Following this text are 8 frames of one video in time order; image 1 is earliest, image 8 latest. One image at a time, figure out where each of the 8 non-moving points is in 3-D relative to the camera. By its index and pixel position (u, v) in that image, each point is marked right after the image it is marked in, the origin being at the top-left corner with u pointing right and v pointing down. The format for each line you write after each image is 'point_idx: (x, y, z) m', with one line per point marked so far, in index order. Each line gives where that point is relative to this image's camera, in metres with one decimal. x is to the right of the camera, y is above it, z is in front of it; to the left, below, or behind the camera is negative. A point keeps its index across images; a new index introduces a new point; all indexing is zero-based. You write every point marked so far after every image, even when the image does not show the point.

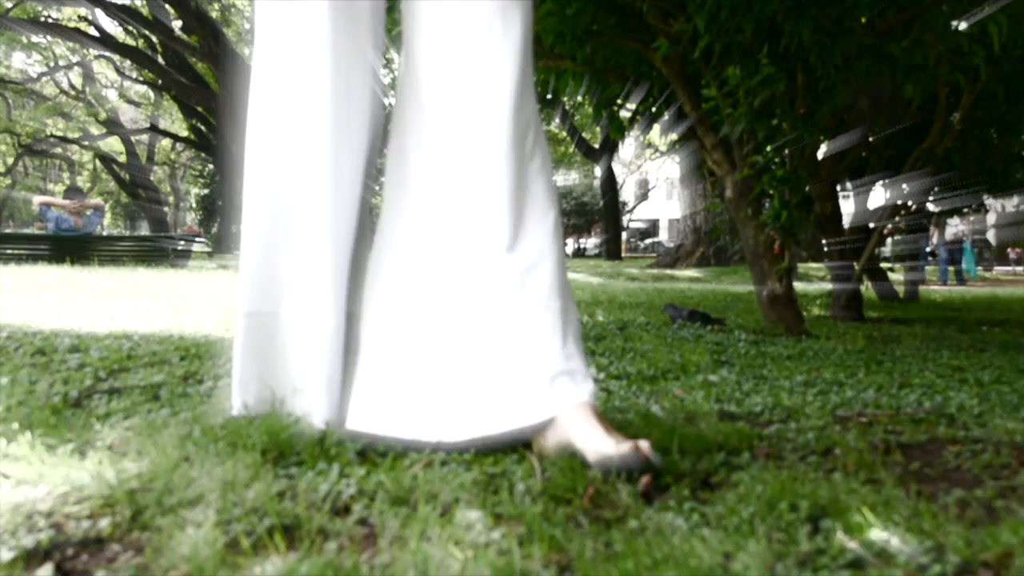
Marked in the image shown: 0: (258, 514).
0: (-1.2, -1.1, +2.2) m
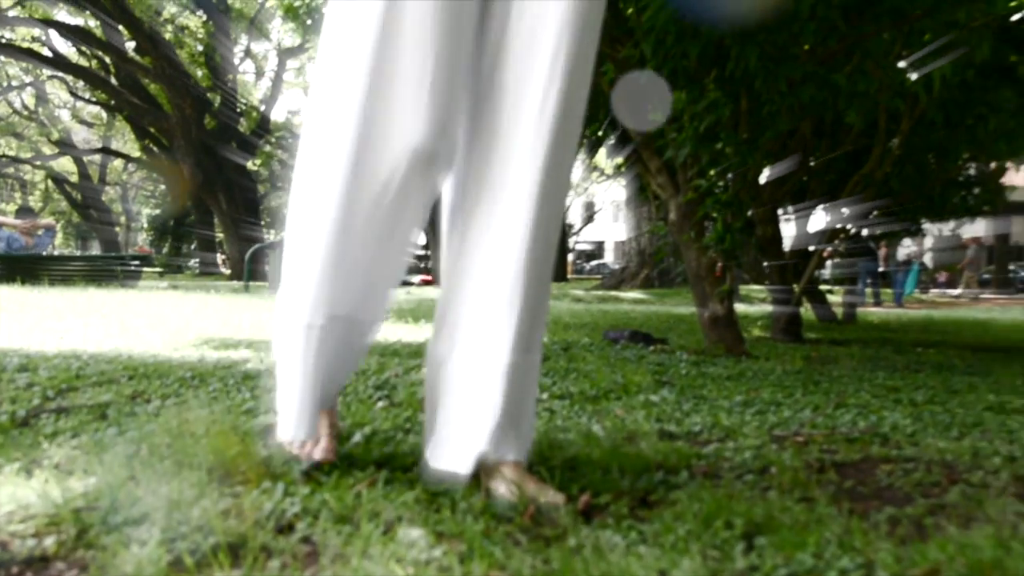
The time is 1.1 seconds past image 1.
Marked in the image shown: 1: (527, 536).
0: (-1.5, -1.2, +2.2) m
1: (0.0, -1.3, +2.4) m
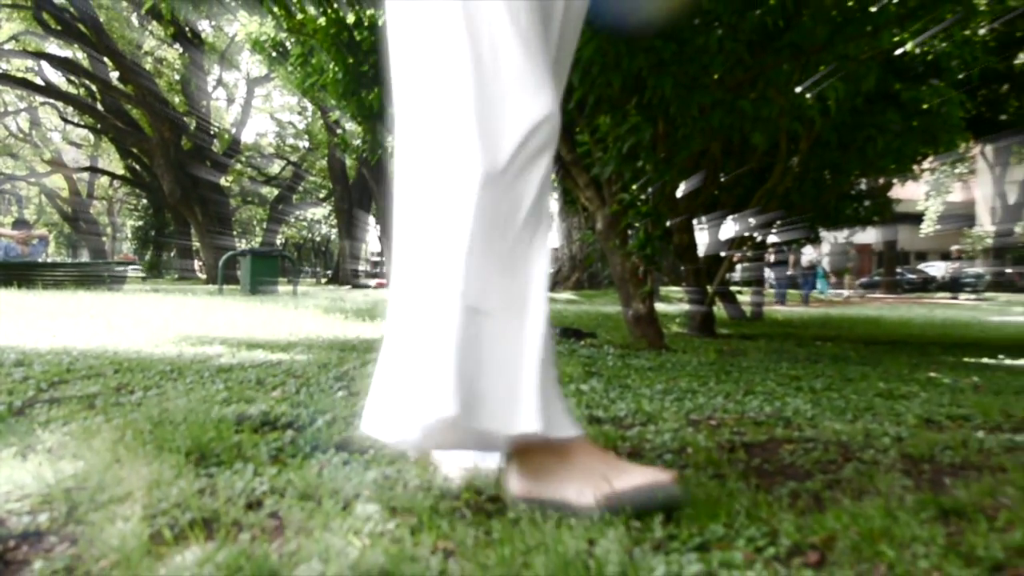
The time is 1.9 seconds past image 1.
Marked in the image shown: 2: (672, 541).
0: (-1.9, -1.2, +2.5) m
1: (-0.3, -1.3, +2.6) m
2: (+0.9, -1.4, +2.4) m
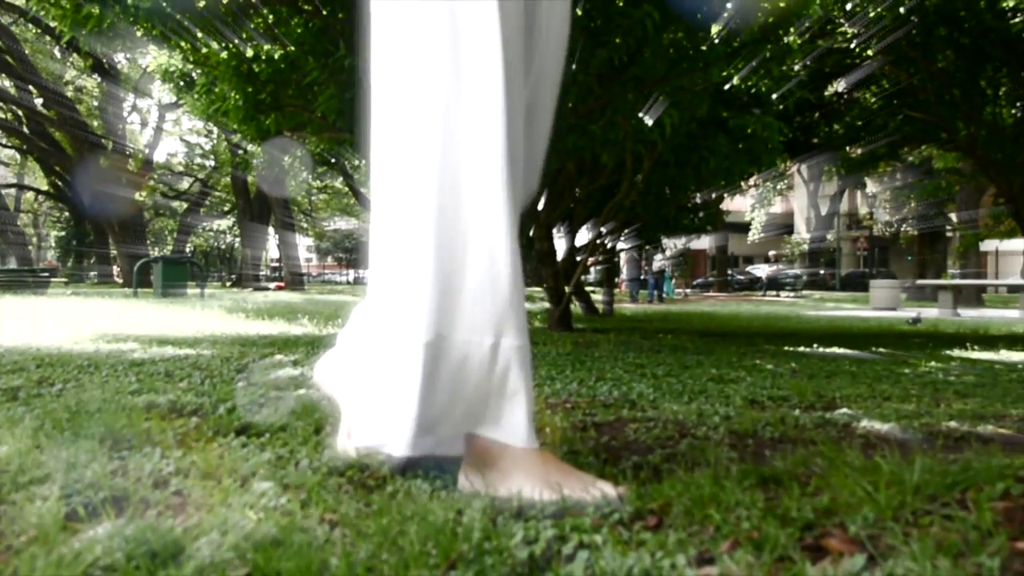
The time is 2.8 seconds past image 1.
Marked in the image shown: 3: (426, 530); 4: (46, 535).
0: (-2.7, -1.3, +2.8) m
1: (-1.1, -1.3, +3.0) m
2: (+0.1, -1.4, +2.8) m
3: (-0.5, -1.4, +2.6) m
4: (-2.6, -1.4, +2.4) m
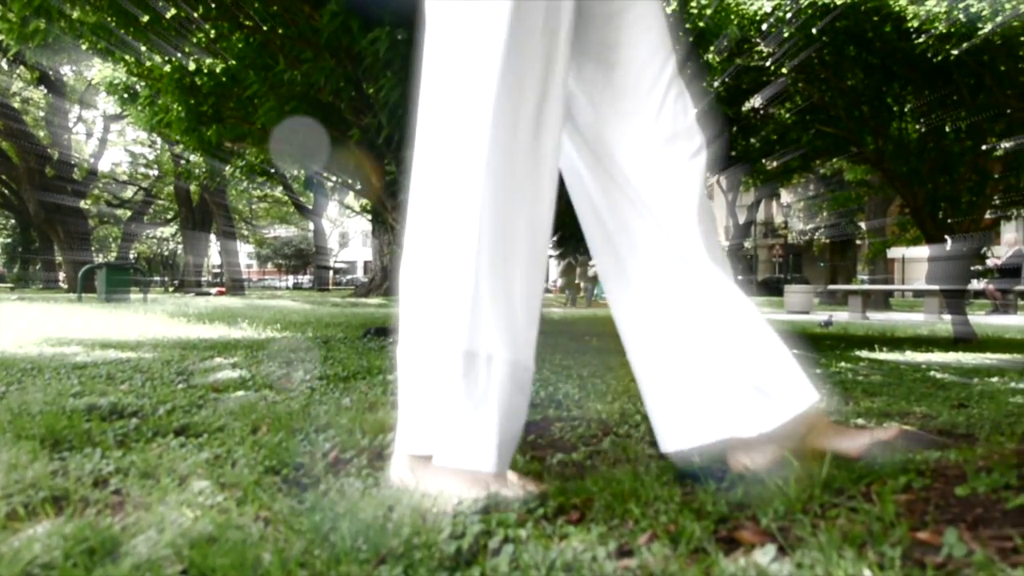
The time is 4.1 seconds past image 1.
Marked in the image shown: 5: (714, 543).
0: (-3.1, -1.3, +2.8) m
1: (-1.6, -1.4, +3.1) m
2: (-0.3, -1.5, +2.9) m
3: (-0.9, -1.5, +2.7) m
4: (-3.1, -1.4, +2.5) m
5: (+1.3, -1.6, +2.7) m
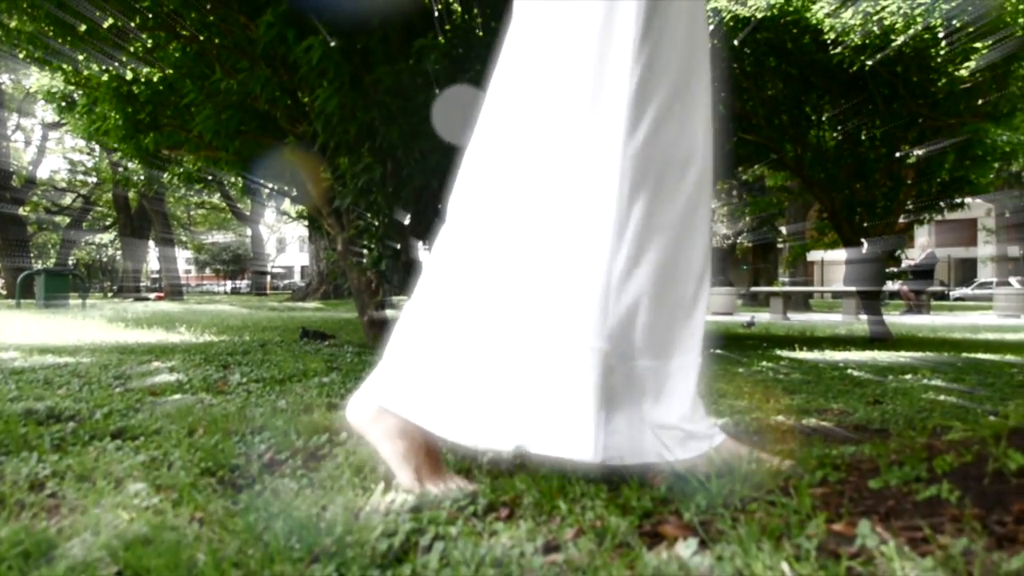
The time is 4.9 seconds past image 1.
0: (-3.6, -1.3, +2.9) m
1: (-2.0, -1.4, +3.1) m
2: (-0.8, -1.5, +3.0) m
3: (-1.4, -1.5, +2.7) m
4: (-3.5, -1.4, +2.5) m
5: (+0.8, -1.6, +2.8) m
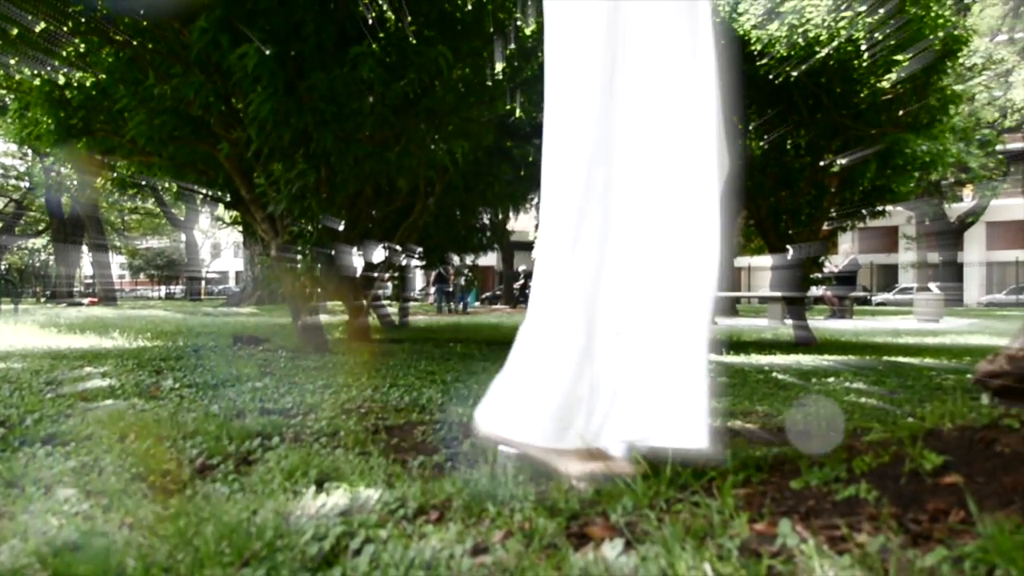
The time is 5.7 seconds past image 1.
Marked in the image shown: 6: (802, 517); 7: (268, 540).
0: (-4.1, -1.4, +2.9) m
1: (-2.5, -1.5, +3.1) m
2: (-1.3, -1.5, +3.0) m
3: (-1.9, -1.5, +2.8) m
4: (-4.0, -1.5, +2.5) m
5: (+0.3, -1.6, +2.8) m
6: (+1.9, -1.5, +2.9) m
7: (-1.5, -1.6, +2.7) m
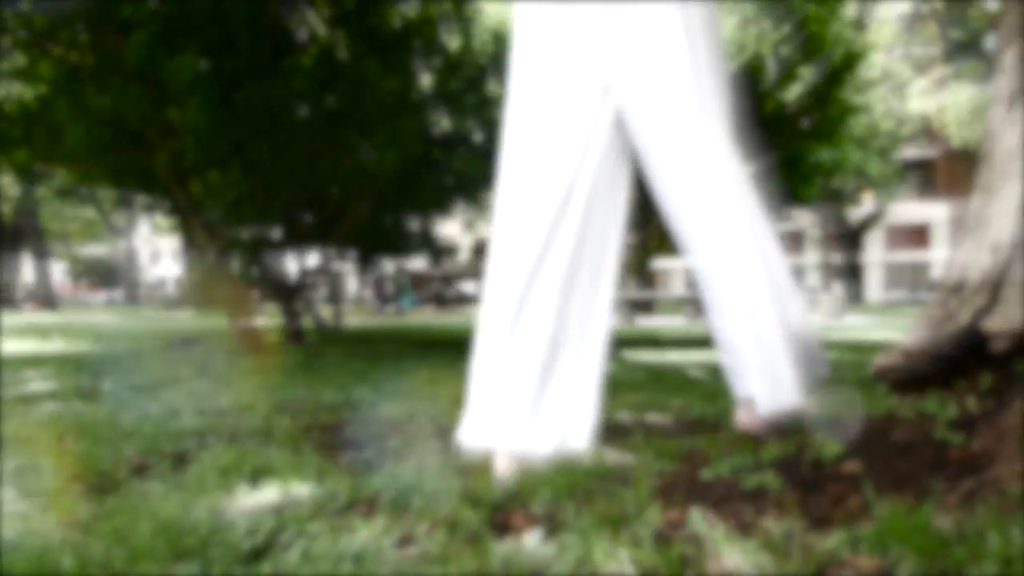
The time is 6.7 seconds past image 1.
0: (-4.6, -1.4, +3.0) m
1: (-3.1, -1.5, +3.3) m
2: (-1.8, -1.6, +3.1) m
3: (-2.4, -1.6, +2.9) m
4: (-4.5, -1.5, +2.6) m
5: (-0.2, -1.6, +3.0) m
6: (+1.4, -1.5, +3.1) m
7: (-2.1, -1.6, +2.8) m
